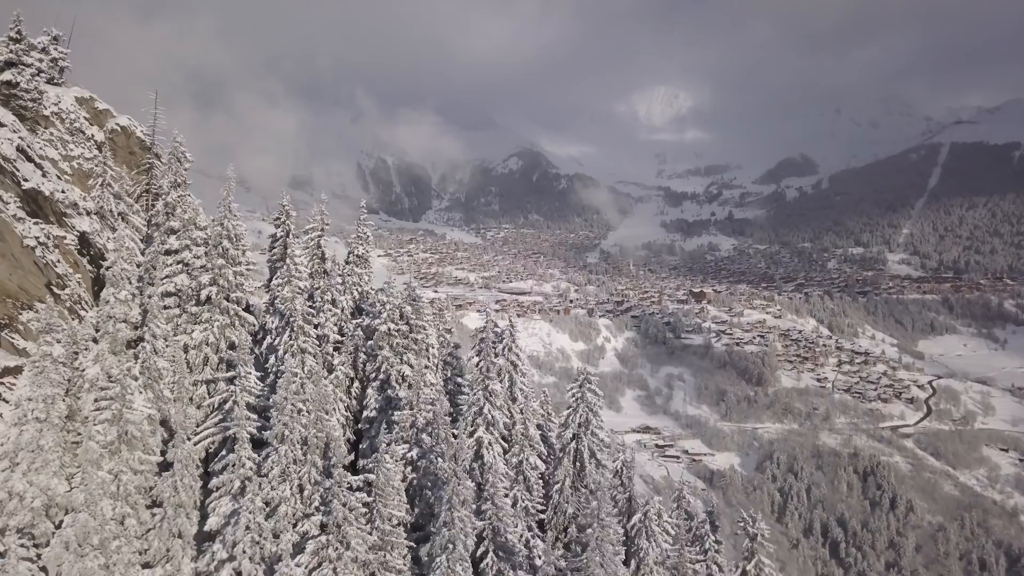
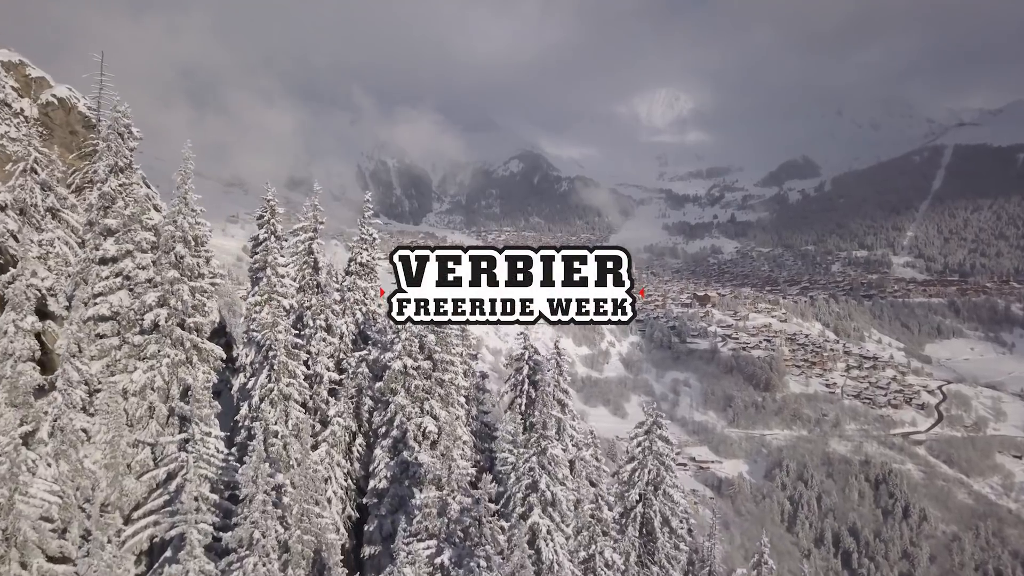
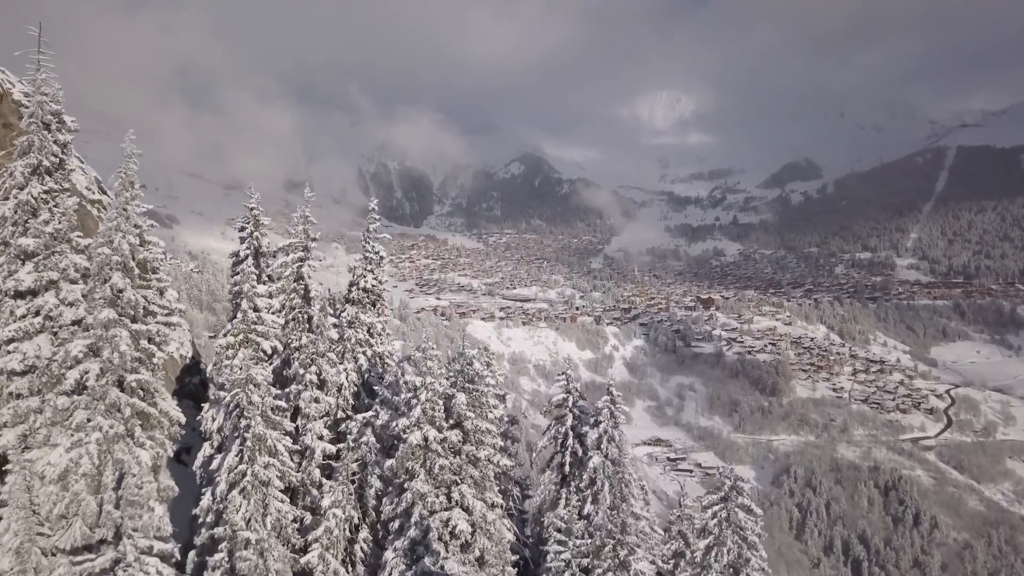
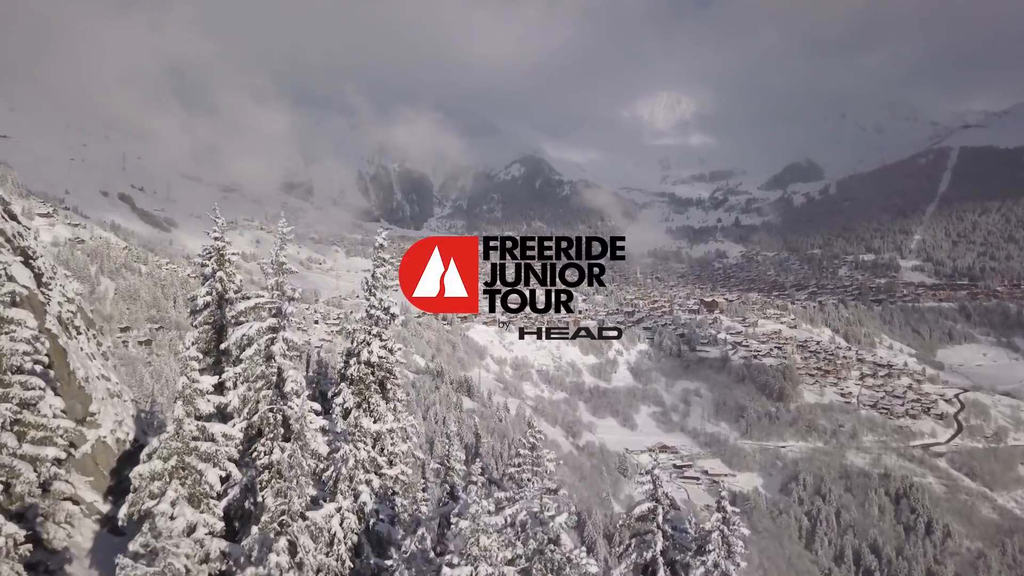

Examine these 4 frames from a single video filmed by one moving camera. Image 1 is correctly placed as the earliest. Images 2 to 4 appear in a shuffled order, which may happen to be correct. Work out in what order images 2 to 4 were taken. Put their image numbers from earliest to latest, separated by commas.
2, 3, 4
